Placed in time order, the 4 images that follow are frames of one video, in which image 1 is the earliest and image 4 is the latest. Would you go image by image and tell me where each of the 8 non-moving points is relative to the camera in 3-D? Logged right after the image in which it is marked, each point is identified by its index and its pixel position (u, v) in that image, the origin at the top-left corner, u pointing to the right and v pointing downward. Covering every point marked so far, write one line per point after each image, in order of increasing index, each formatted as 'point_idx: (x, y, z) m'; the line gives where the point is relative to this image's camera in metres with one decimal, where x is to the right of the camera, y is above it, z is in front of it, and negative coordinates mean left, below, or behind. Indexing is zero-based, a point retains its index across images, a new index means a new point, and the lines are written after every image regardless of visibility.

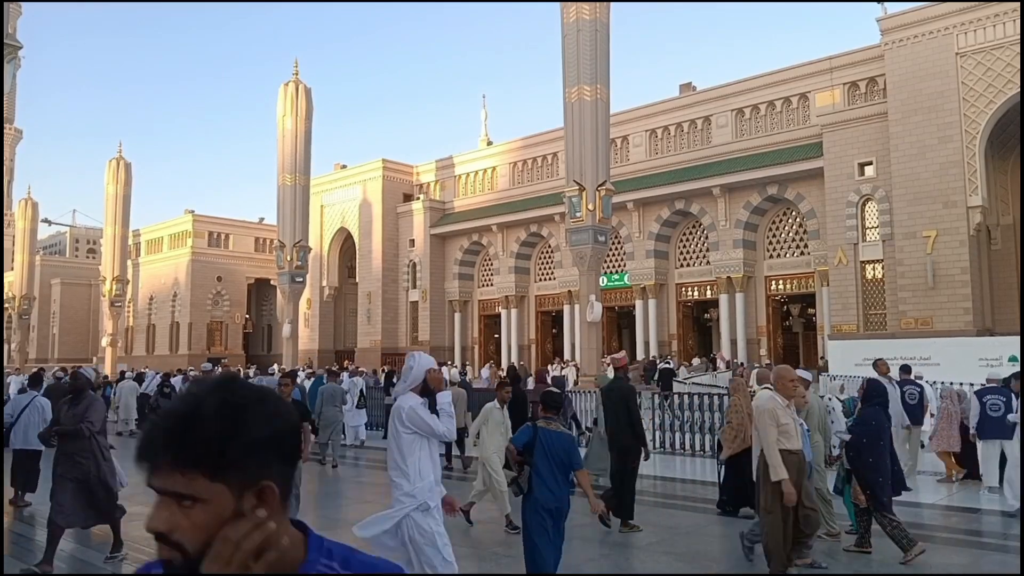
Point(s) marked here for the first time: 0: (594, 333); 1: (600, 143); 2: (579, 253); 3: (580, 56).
0: (+1.8, -1.0, +18.6) m
1: (+2.0, +3.3, +18.9) m
2: (+1.5, +0.8, +18.9) m
3: (+1.5, +5.2, +18.7) m
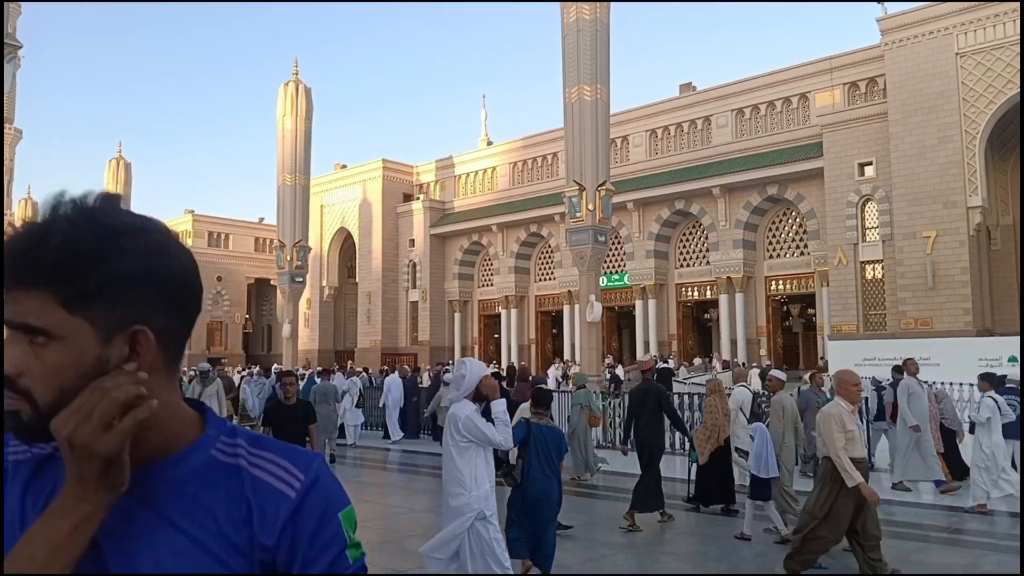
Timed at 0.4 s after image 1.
0: (+1.8, -1.0, +18.6) m
1: (+2.0, +3.2, +18.9) m
2: (+1.5, +0.8, +18.9) m
3: (+1.5, +5.2, +18.7) m
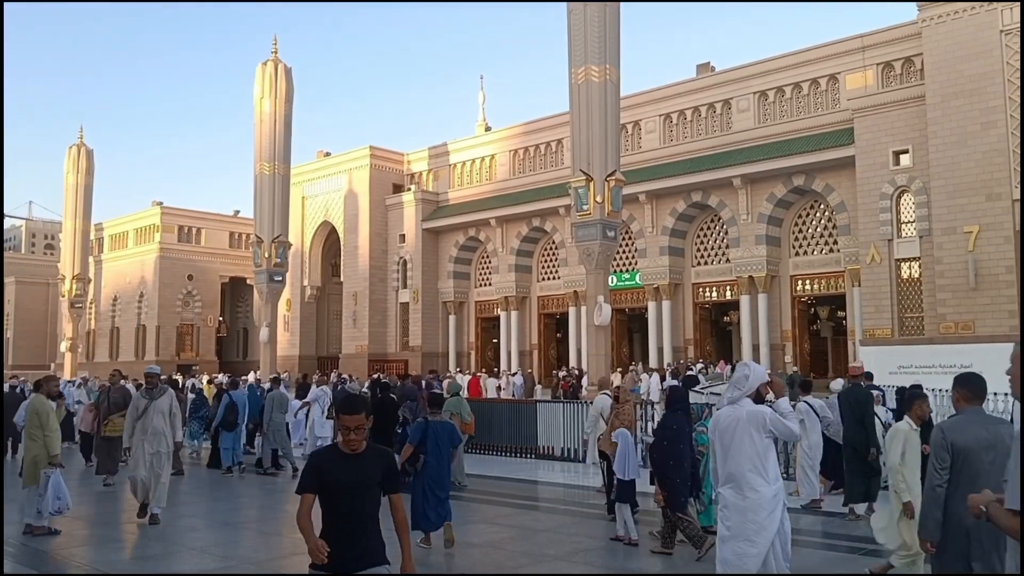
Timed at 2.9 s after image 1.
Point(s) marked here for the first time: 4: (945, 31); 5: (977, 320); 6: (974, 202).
0: (+1.8, -1.0, +16.6) m
1: (+2.0, +3.3, +16.9) m
2: (+1.5, +0.8, +16.9) m
3: (+1.5, +5.2, +16.8) m
4: (+10.0, +6.0, +19.5) m
5: (+10.3, -0.7, +18.6) m
6: (+10.4, +2.0, +18.9) m
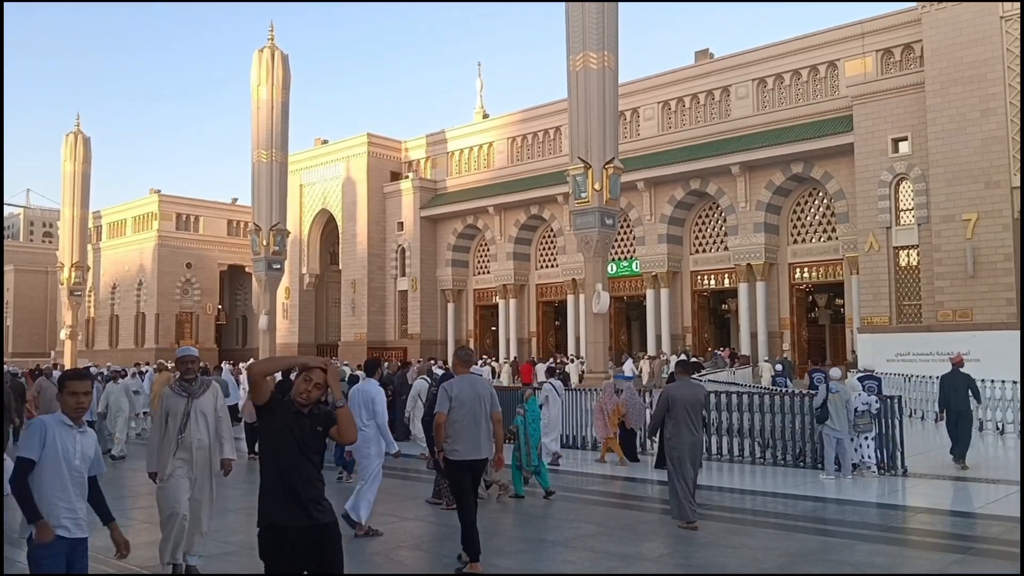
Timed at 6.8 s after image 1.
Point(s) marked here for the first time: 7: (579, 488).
0: (+1.8, -0.7, +16.7) m
1: (+1.9, +3.5, +16.9) m
2: (+1.5, +1.0, +16.9) m
3: (+1.4, +5.4, +16.7) m
4: (+10.0, +6.3, +19.4) m
5: (+10.3, -0.4, +18.6) m
6: (+10.3, +2.2, +18.9) m
7: (+0.8, -2.5, +10.4) m
